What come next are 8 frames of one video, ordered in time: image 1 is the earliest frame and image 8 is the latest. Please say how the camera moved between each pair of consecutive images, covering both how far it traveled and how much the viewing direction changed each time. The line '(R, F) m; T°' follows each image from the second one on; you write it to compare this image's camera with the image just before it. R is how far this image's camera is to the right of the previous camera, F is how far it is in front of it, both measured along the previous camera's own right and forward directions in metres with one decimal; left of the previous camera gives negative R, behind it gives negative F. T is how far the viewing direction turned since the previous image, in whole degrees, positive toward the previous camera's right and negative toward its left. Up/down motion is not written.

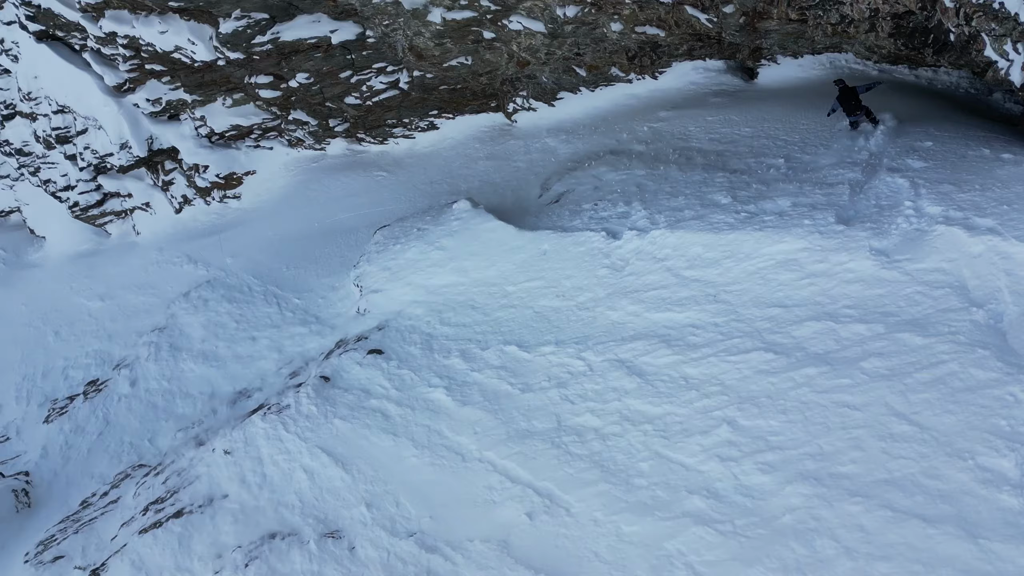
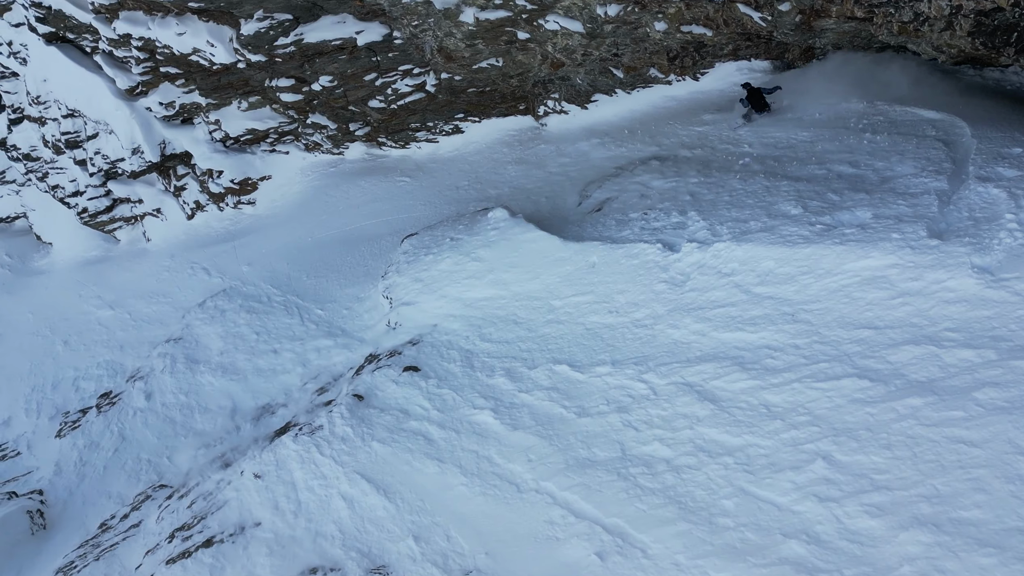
(-0.9, +0.6) m; 0°
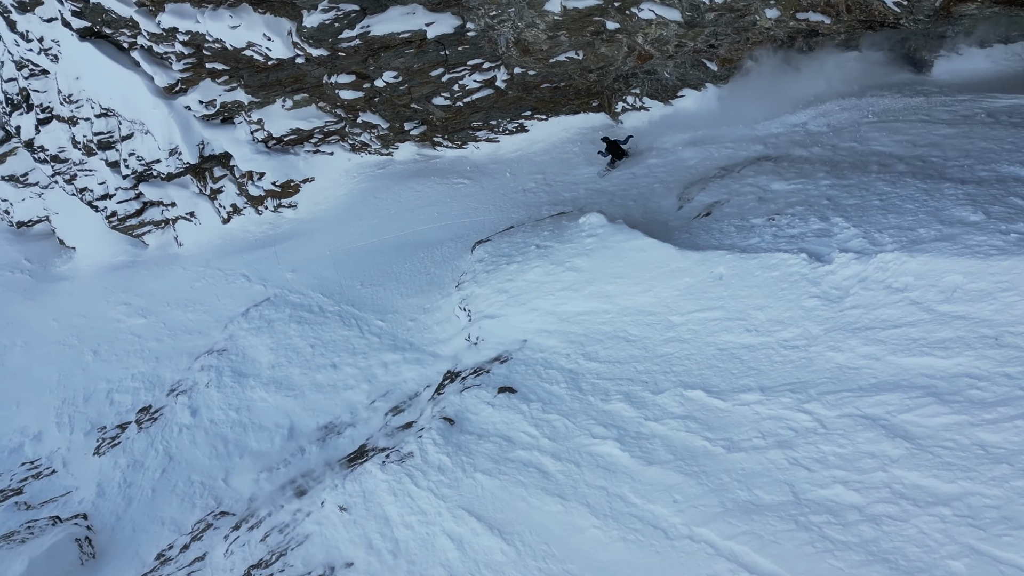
(-2.0, +1.1) m; 0°
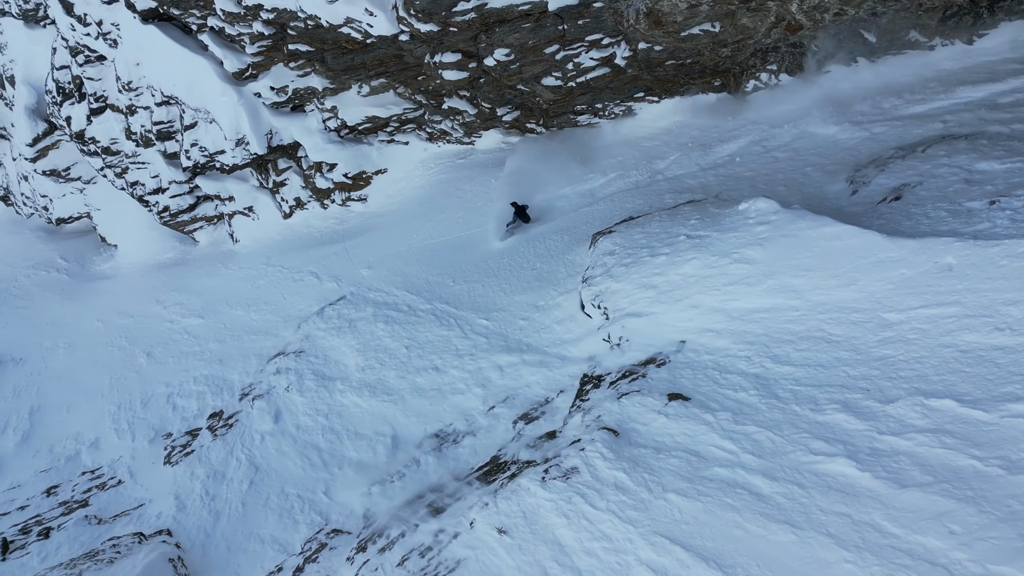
(-3.0, +1.2) m; 0°
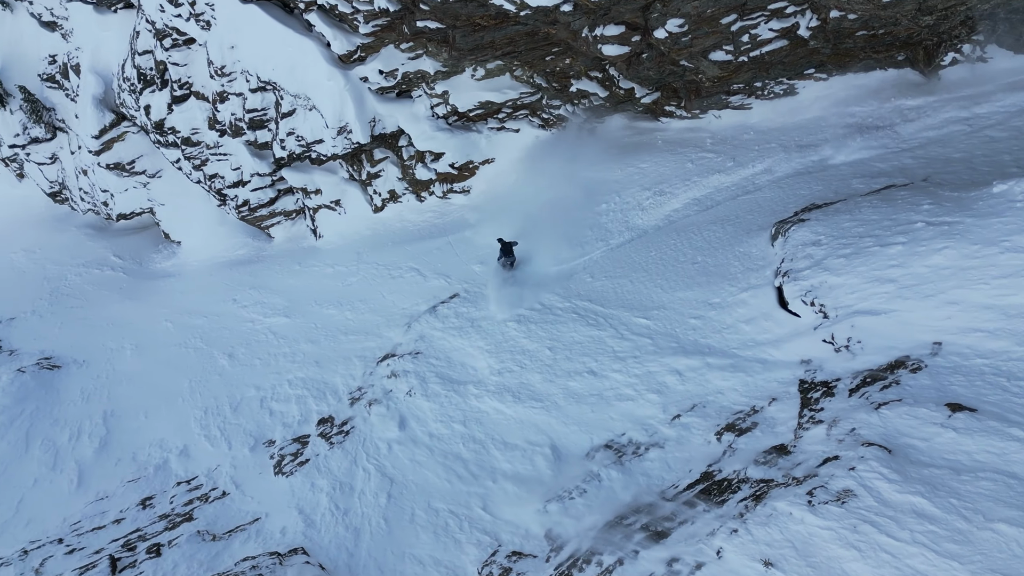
(-3.8, +1.3) m; 0°
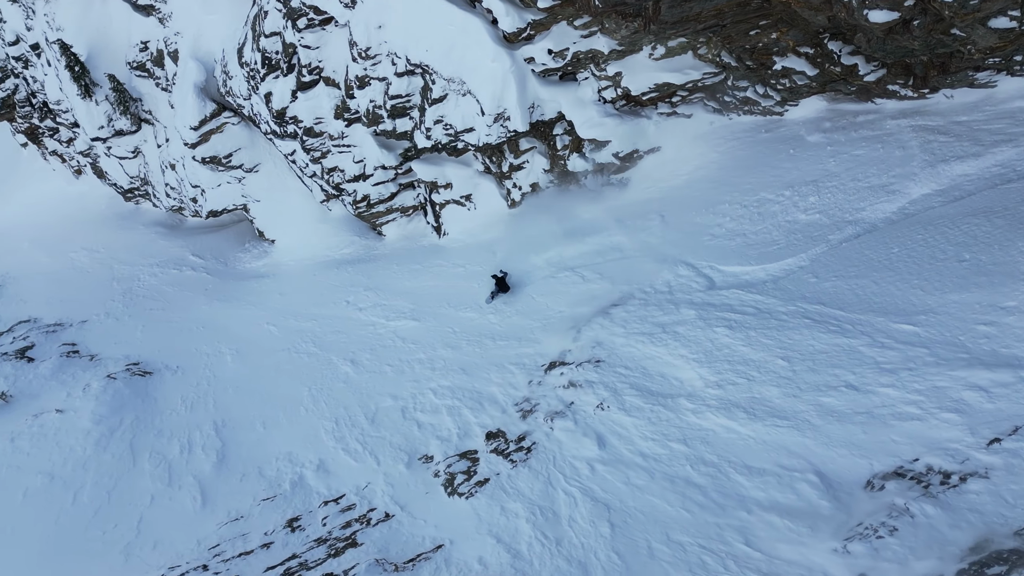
(-5.0, +1.6) m; -1°
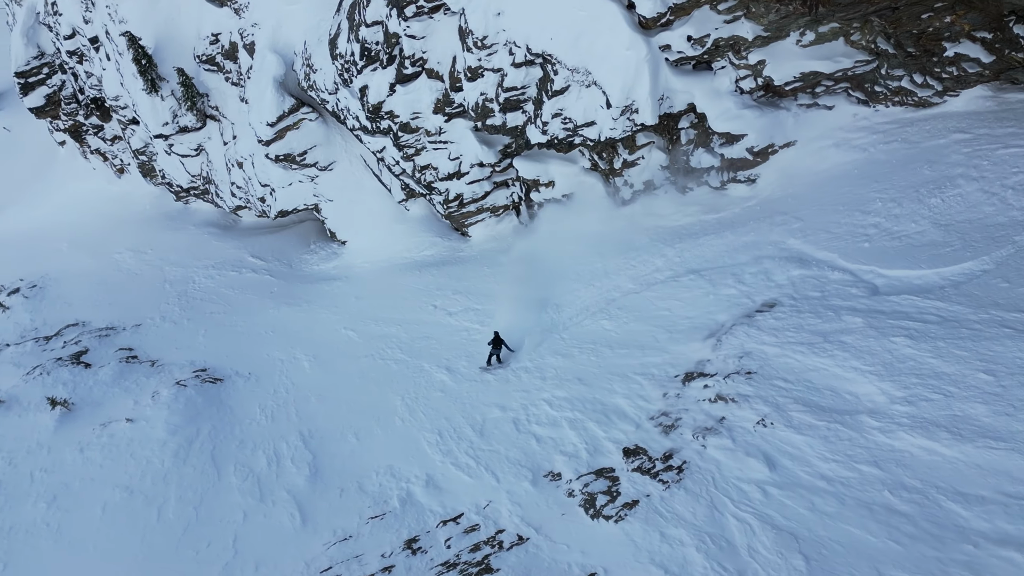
(-3.5, +1.1) m; 0°
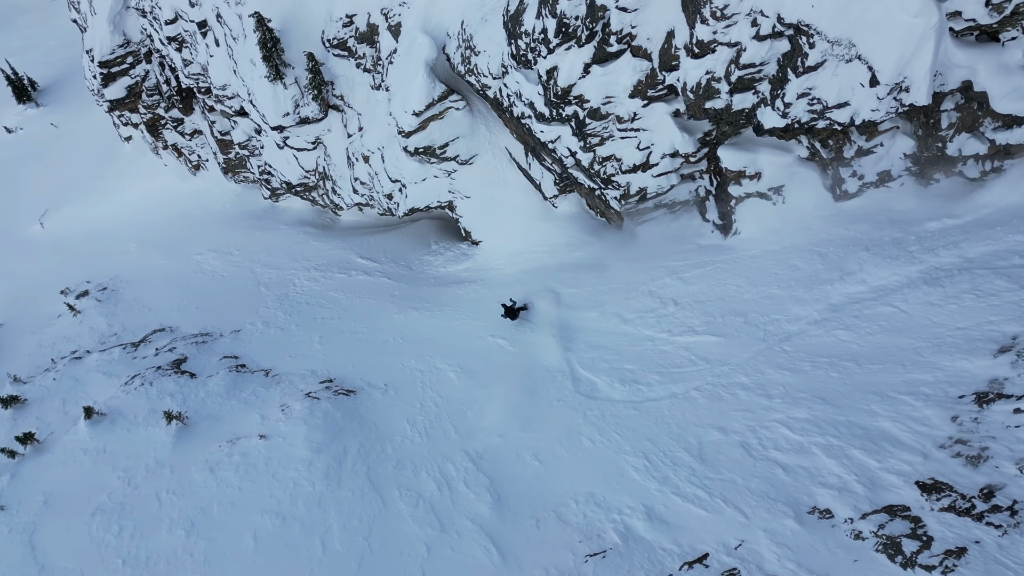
(-6.0, +2.0) m; -1°
